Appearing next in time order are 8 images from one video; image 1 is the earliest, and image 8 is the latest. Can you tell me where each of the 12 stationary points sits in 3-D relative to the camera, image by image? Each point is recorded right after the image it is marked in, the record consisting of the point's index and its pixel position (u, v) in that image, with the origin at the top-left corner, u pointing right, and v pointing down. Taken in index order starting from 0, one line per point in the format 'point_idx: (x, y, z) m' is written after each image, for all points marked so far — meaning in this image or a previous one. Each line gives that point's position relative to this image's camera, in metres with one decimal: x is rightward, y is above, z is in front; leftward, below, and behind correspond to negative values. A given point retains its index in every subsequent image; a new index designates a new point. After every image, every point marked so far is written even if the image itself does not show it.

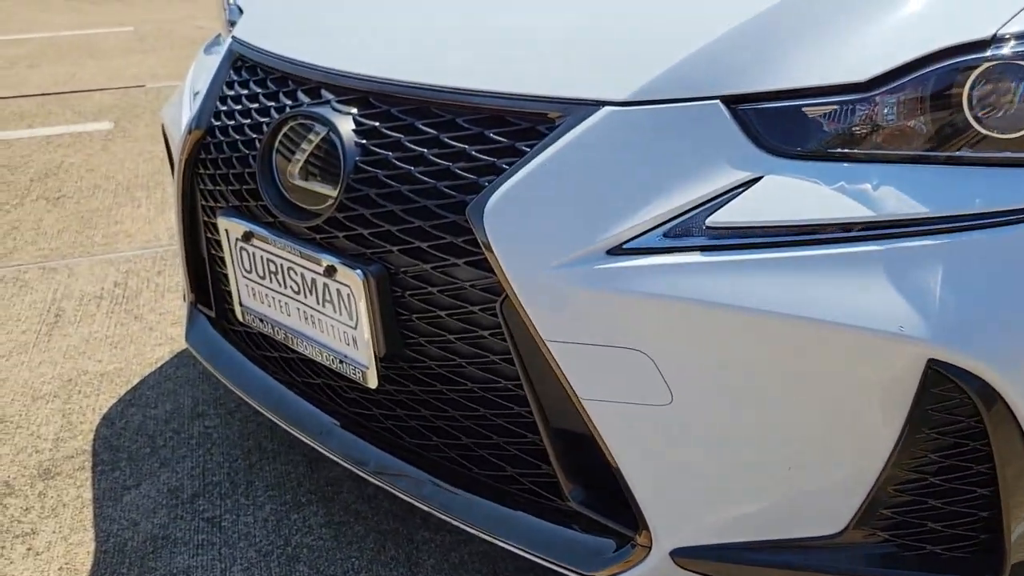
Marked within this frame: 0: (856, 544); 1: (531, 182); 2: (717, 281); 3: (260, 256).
0: (+0.4, -0.3, +1.1) m
1: (0.0, +0.1, +1.0) m
2: (+0.2, 0.0, +1.0) m
3: (-0.4, 0.0, +1.3) m
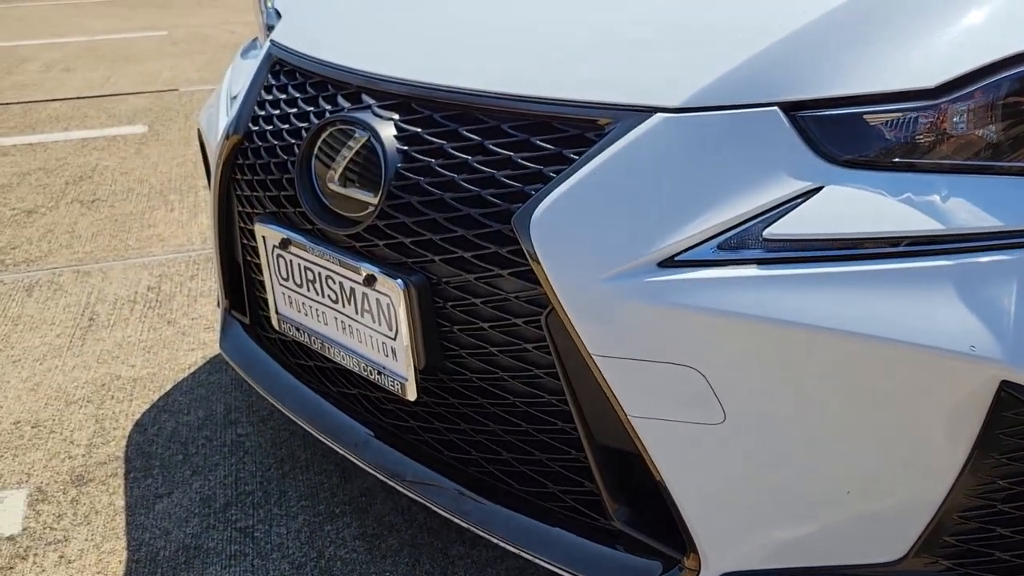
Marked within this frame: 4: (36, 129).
0: (+0.5, -0.3, +1.0) m
1: (+0.1, +0.1, +1.0) m
2: (+0.3, 0.0, +0.9) m
3: (-0.3, 0.0, +1.3) m
4: (-2.1, +0.7, +4.1) m
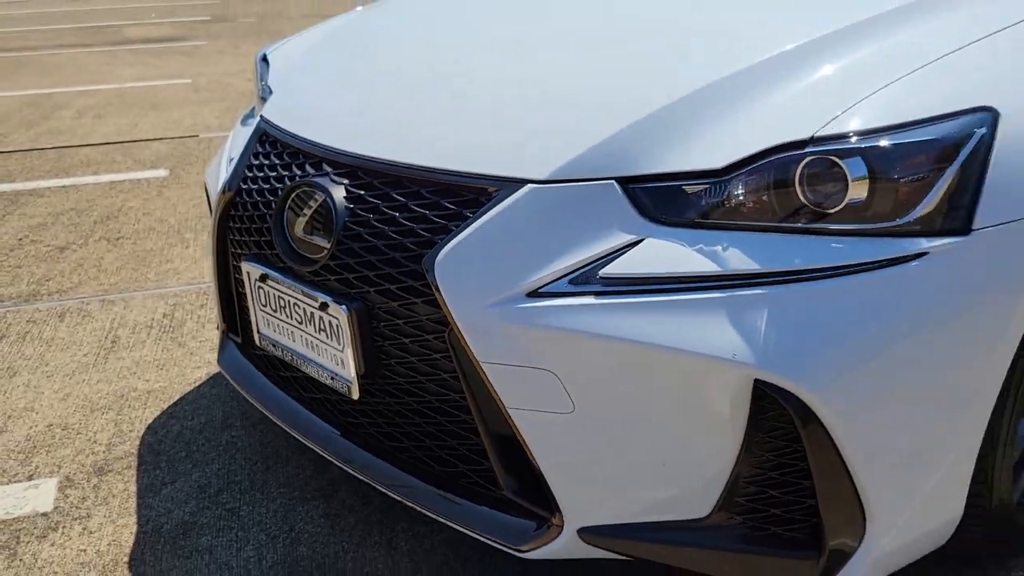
0: (+0.3, -0.4, +1.4) m
1: (-0.1, +0.1, +1.4) m
2: (+0.1, 0.0, +1.3) m
3: (-0.4, 0.0, +1.7) m
4: (-2.2, +0.6, +4.5) m
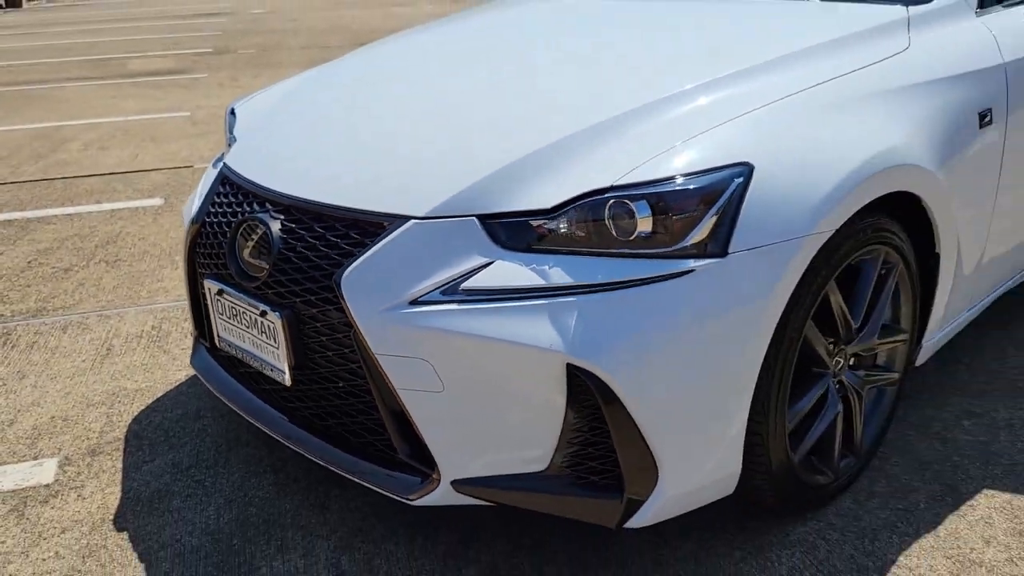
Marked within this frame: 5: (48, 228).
0: (+0.1, -0.4, +1.8) m
1: (-0.3, 0.0, +1.8) m
2: (-0.1, -0.1, +1.7) m
3: (-0.7, 0.0, +2.1) m
4: (-2.4, +0.5, +5.0) m
5: (-2.3, +0.3, +4.5) m
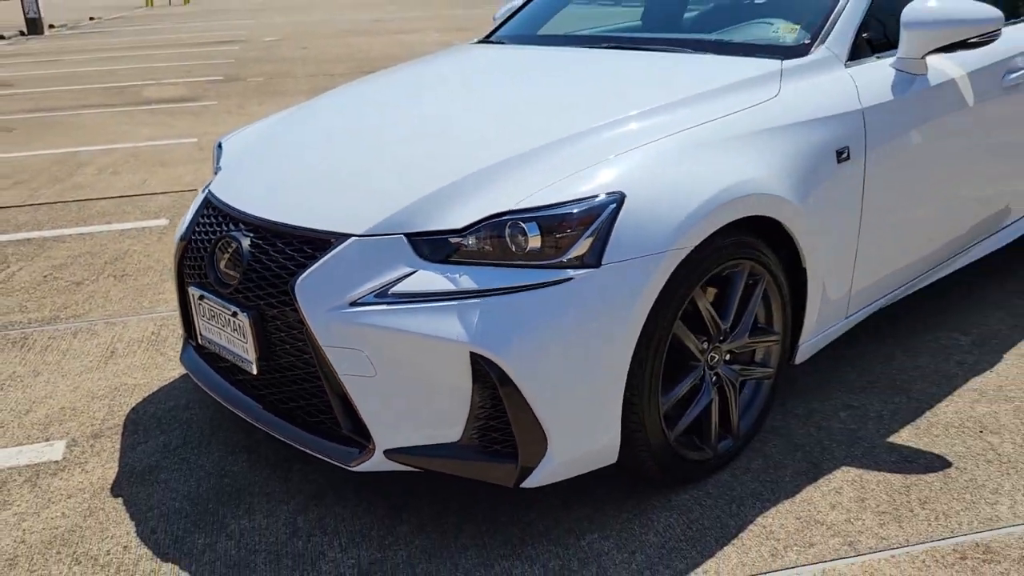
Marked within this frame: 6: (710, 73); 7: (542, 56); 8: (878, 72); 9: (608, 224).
0: (-0.1, -0.4, +2.2) m
1: (-0.5, 0.0, +2.2) m
2: (-0.3, -0.1, +2.1) m
3: (-0.9, -0.1, +2.6) m
4: (-2.5, +0.4, +5.4) m
5: (-2.5, +0.2, +5.0) m
6: (+0.6, +0.6, +2.7) m
7: (+0.1, +0.8, +3.2) m
8: (+1.1, +0.7, +2.8) m
9: (+0.2, +0.2, +2.1) m
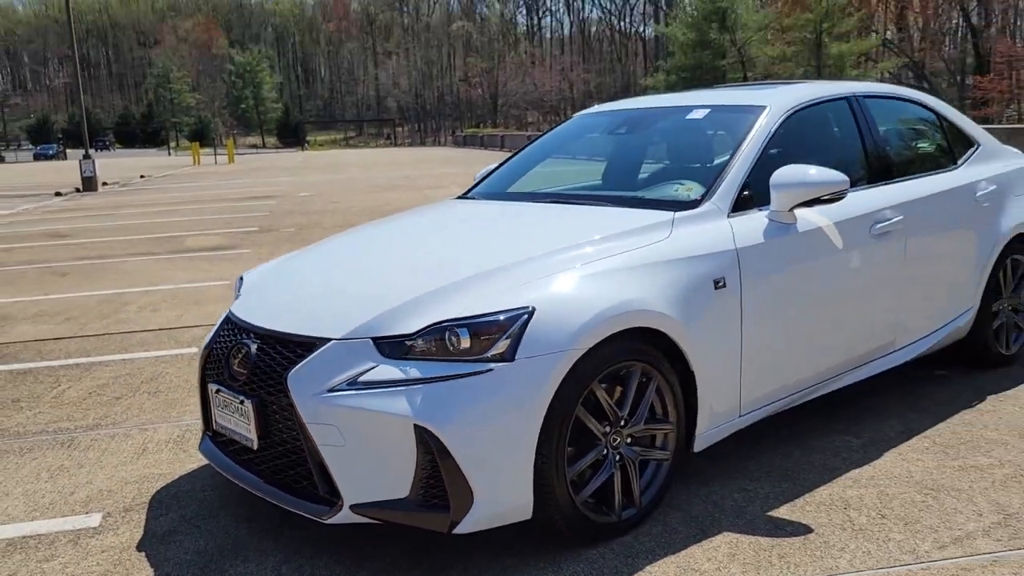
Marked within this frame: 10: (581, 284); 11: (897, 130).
0: (-0.3, -0.7, +2.8) m
1: (-0.7, -0.3, +2.9) m
2: (-0.5, -0.3, +2.8) m
3: (-1.0, -0.4, +3.3) m
4: (-2.6, -0.4, +6.2) m
5: (-2.6, -0.5, +5.7) m
6: (+0.4, +0.3, +3.4) m
7: (0.0, +0.3, +4.0) m
8: (+0.9, +0.3, +3.5) m
9: (0.0, -0.1, +2.8) m
10: (+0.2, 0.0, +3.0) m
11: (+1.9, +0.8, +4.4) m
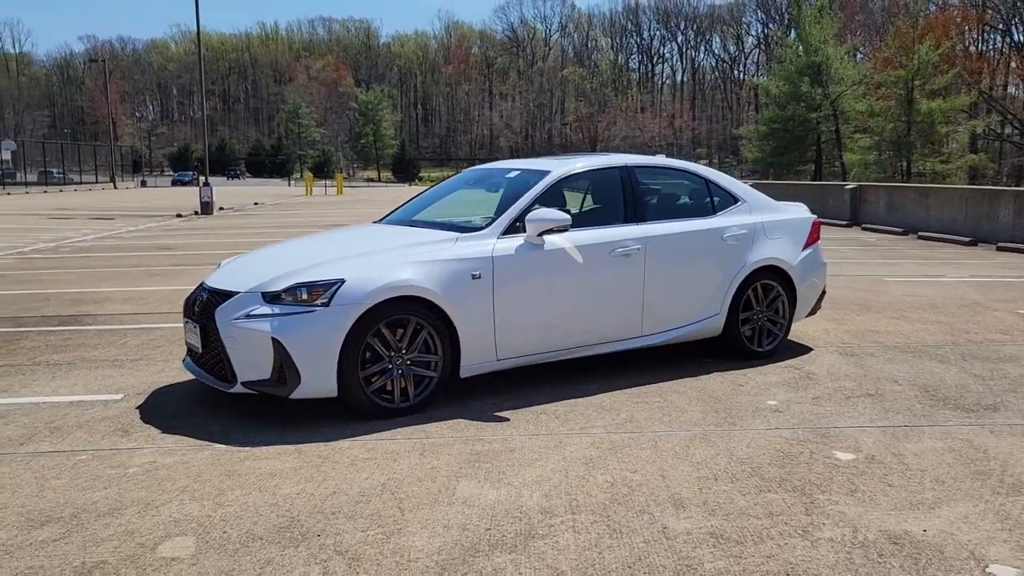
0: (-1.4, -0.5, +5.2) m
1: (-1.7, -0.1, +5.3) m
2: (-1.5, -0.2, +5.2) m
3: (-2.0, -0.3, +5.7) m
4: (-3.2, -0.3, +8.8) m
5: (-3.2, -0.4, +8.3) m
6: (-0.5, +0.3, +5.7) m
7: (-0.9, +0.4, +6.3) m
8: (0.0, +0.3, +5.7) m
9: (-1.0, 0.0, +5.1) m
10: (-0.8, +0.1, +5.3) m
11: (+1.1, +0.7, +6.6) m
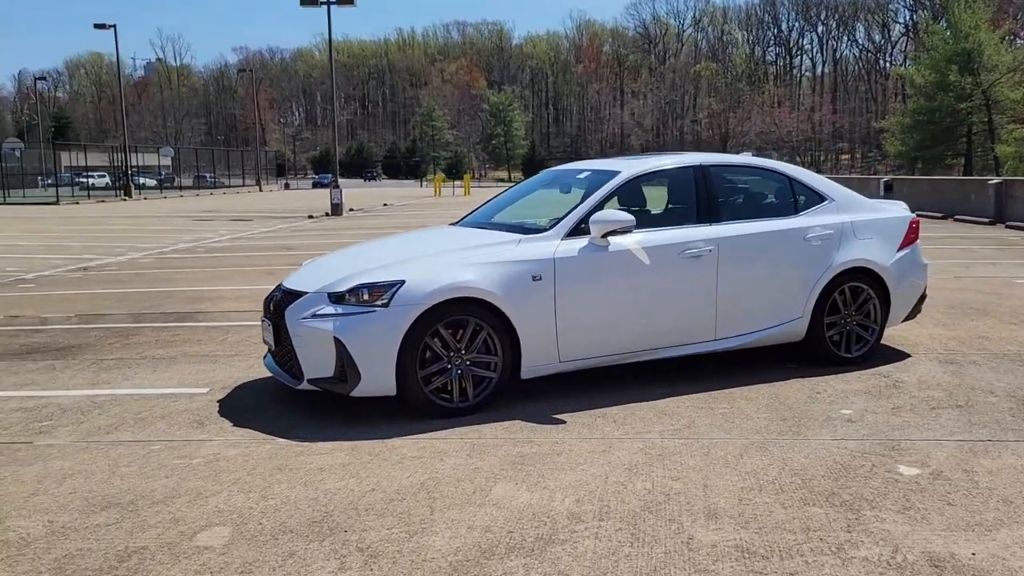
0: (-1.0, -0.5, +5.3) m
1: (-1.3, -0.1, +5.5) m
2: (-1.2, -0.2, +5.4) m
3: (-1.6, -0.3, +6.0) m
4: (-2.4, -0.3, +9.2) m
5: (-2.4, -0.4, +8.7) m
6: (-0.1, +0.3, +5.7) m
7: (-0.4, +0.4, +6.4) m
8: (+0.4, +0.3, +5.7) m
9: (-0.7, 0.0, +5.3) m
10: (-0.4, +0.1, +5.4) m
11: (+1.6, +0.7, +6.3) m
